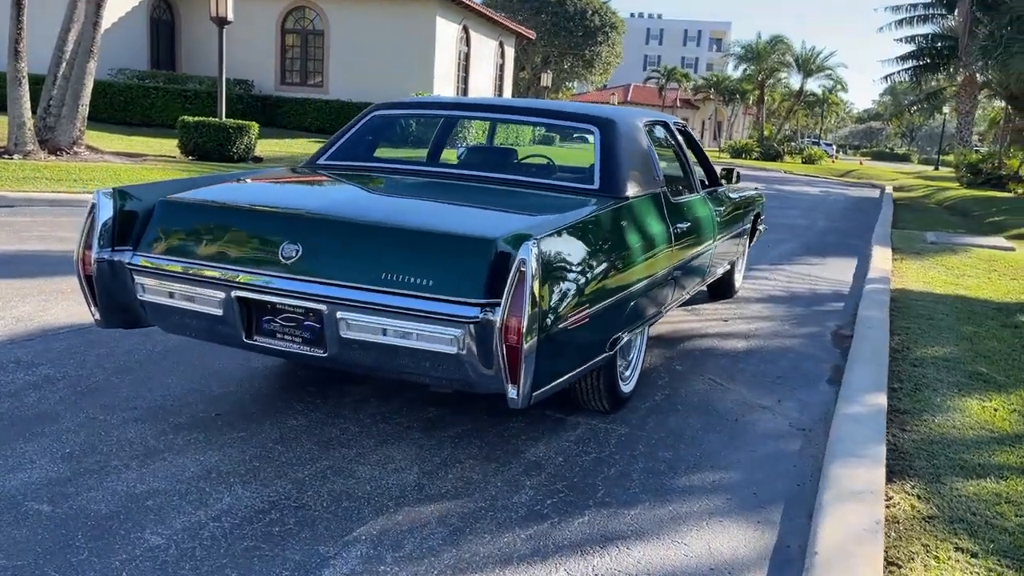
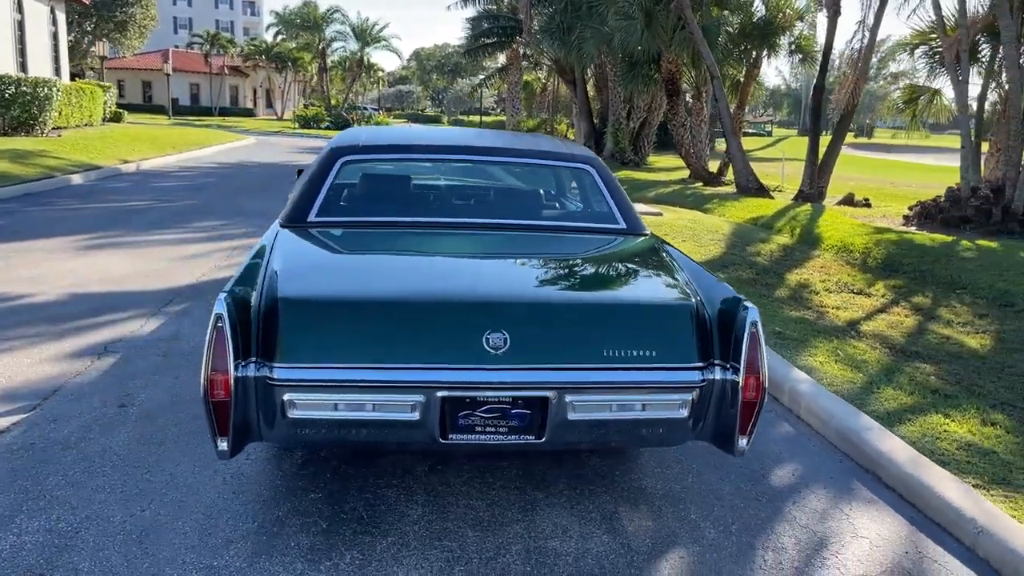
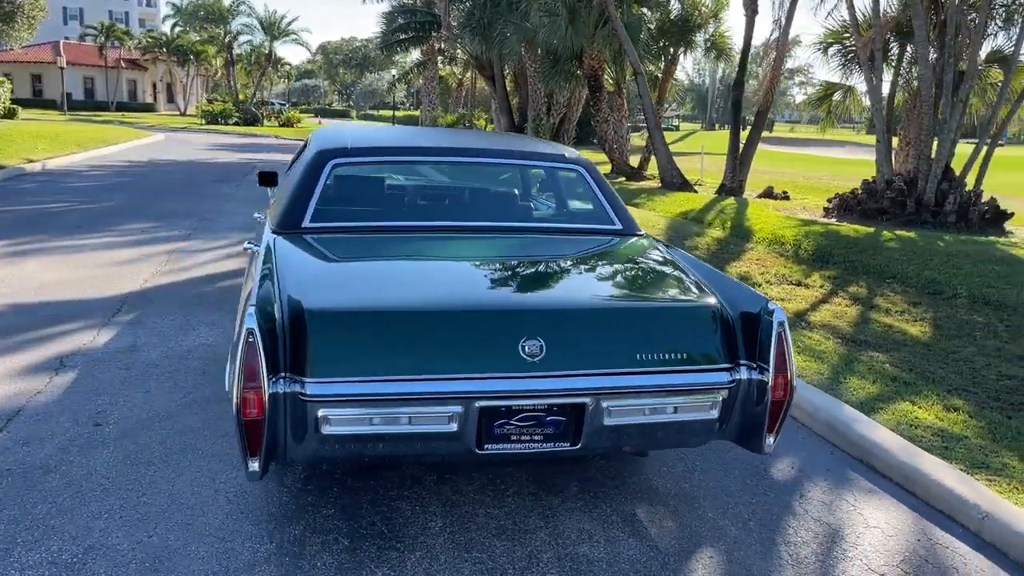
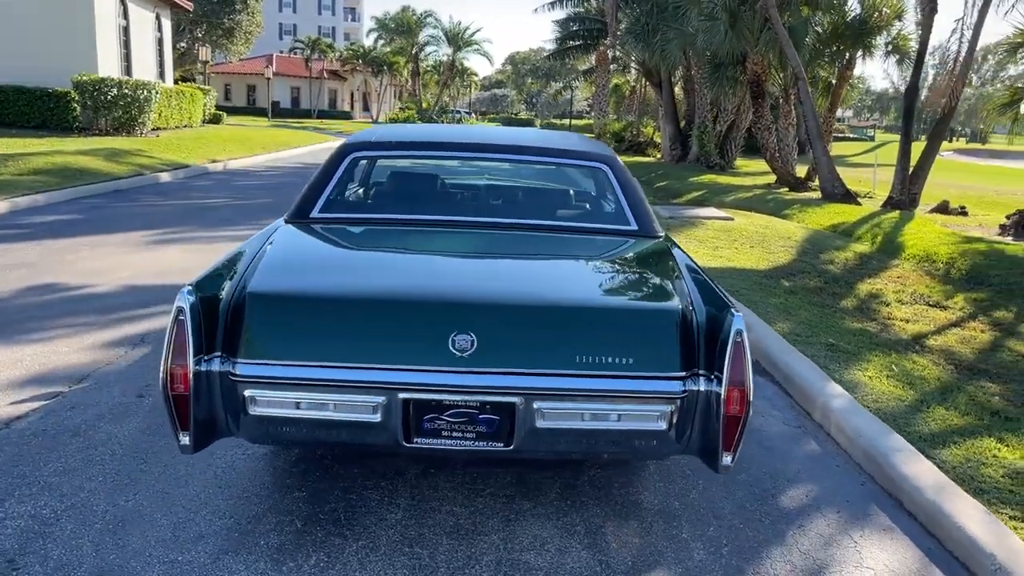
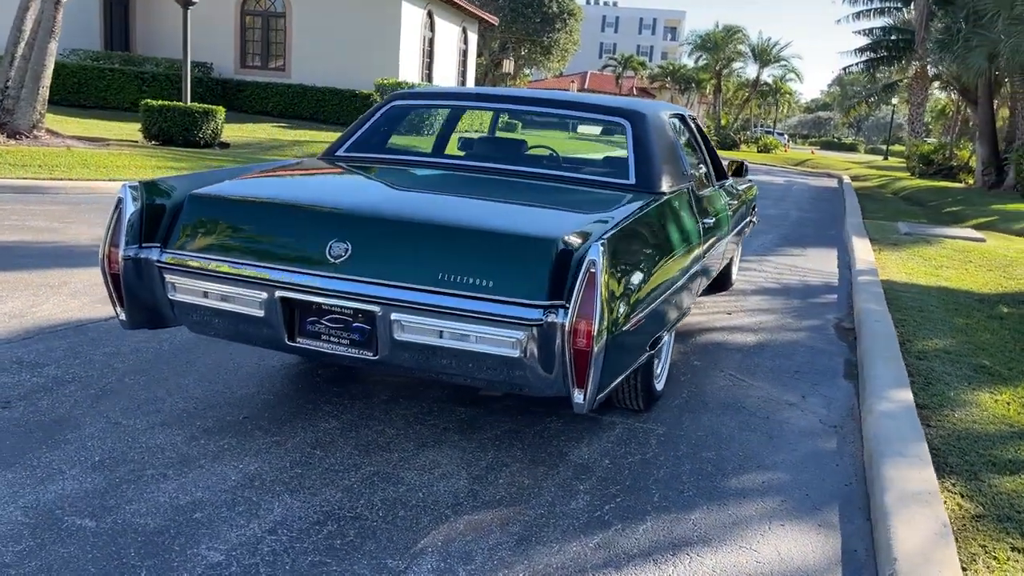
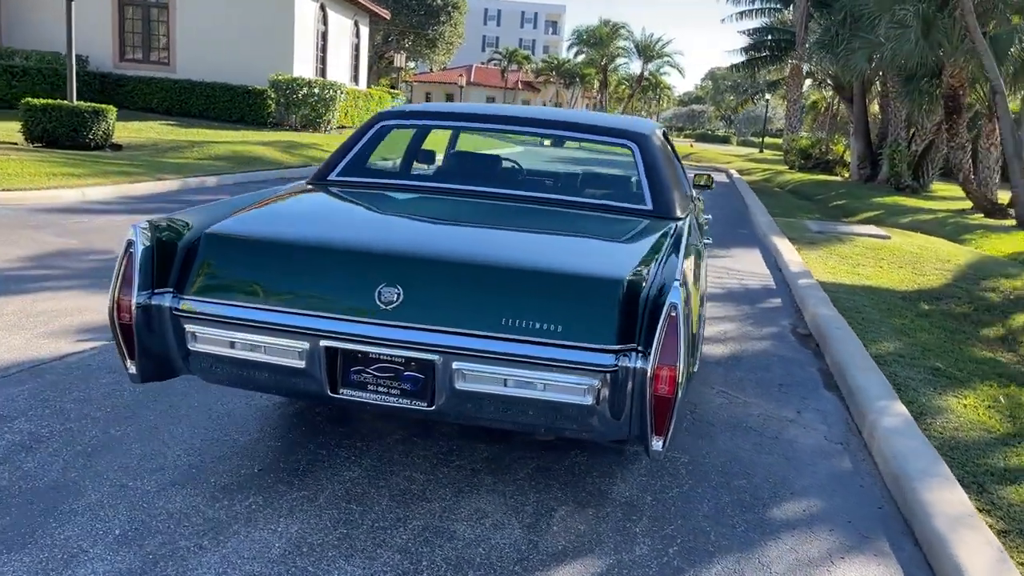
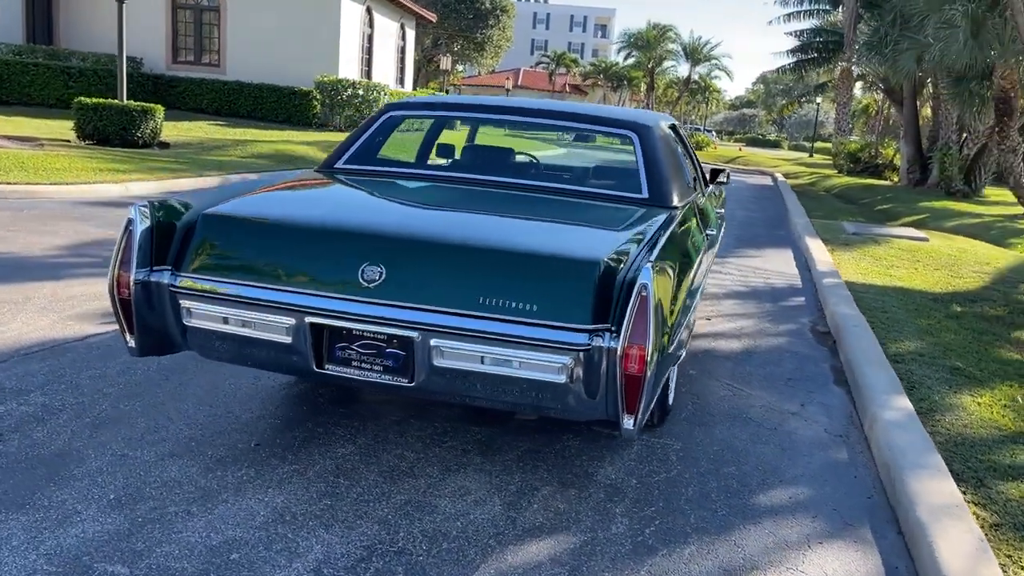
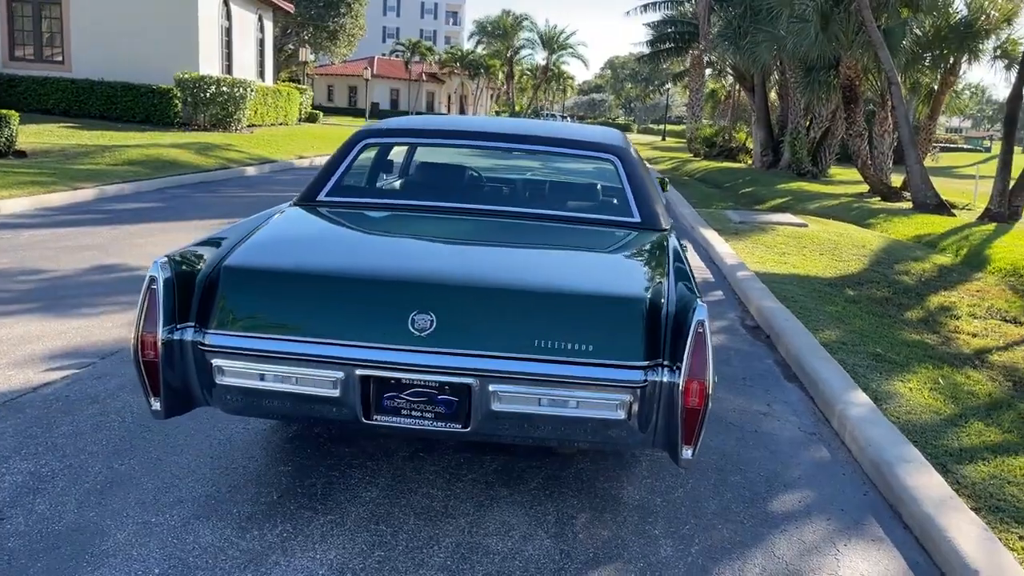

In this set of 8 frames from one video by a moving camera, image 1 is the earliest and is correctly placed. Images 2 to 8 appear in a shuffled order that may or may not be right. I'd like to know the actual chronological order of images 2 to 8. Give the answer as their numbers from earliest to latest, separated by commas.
5, 7, 6, 8, 4, 2, 3
